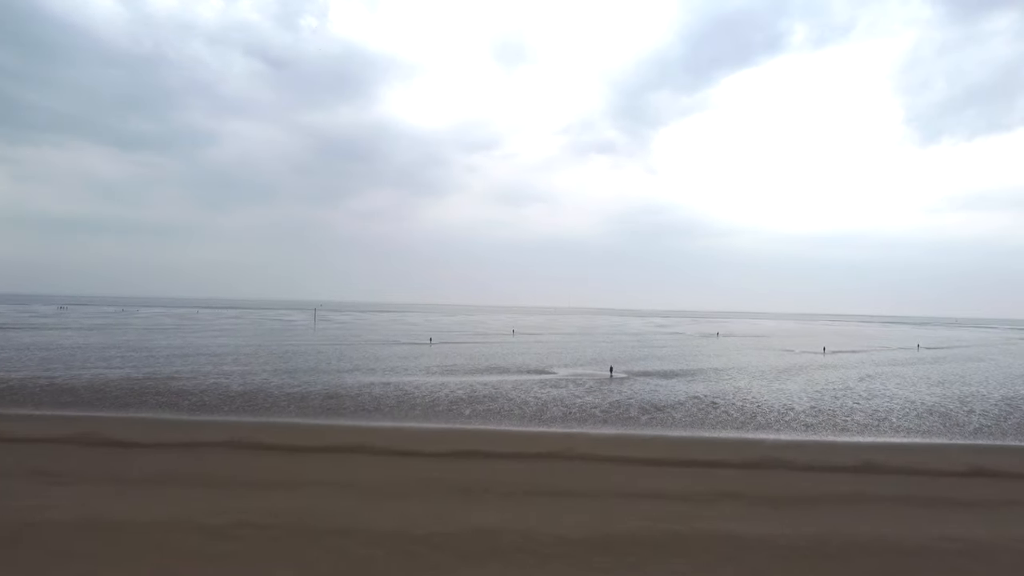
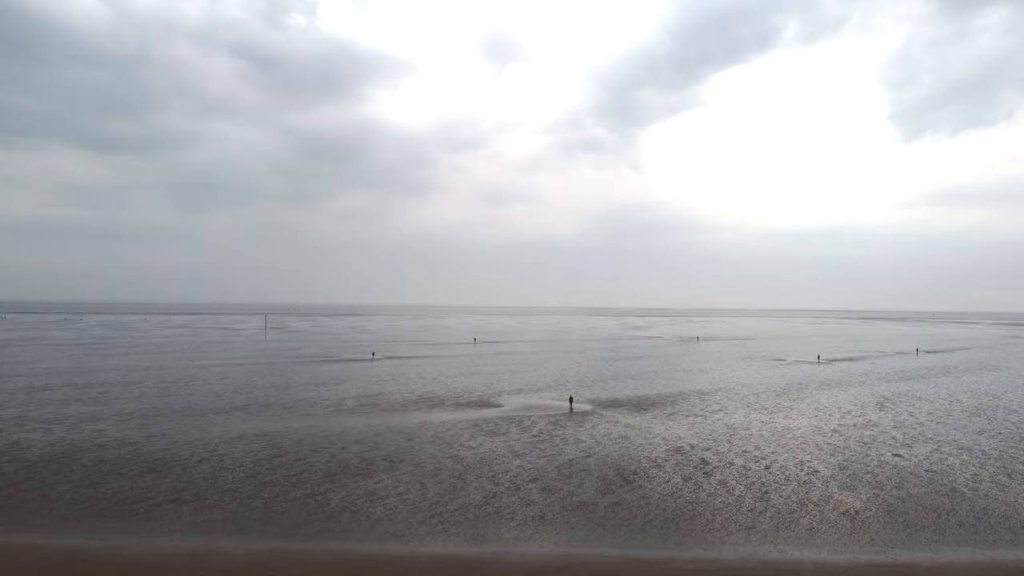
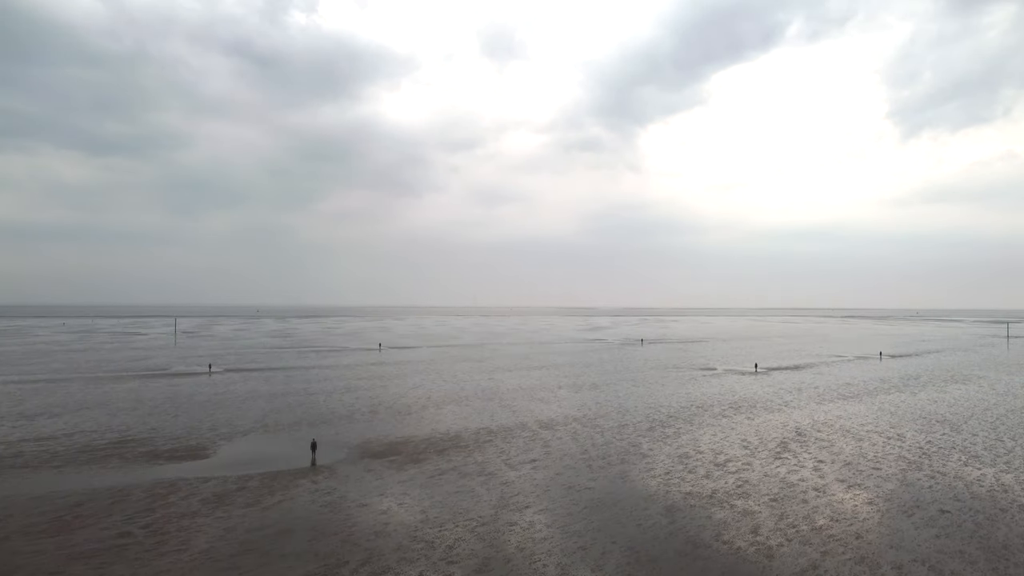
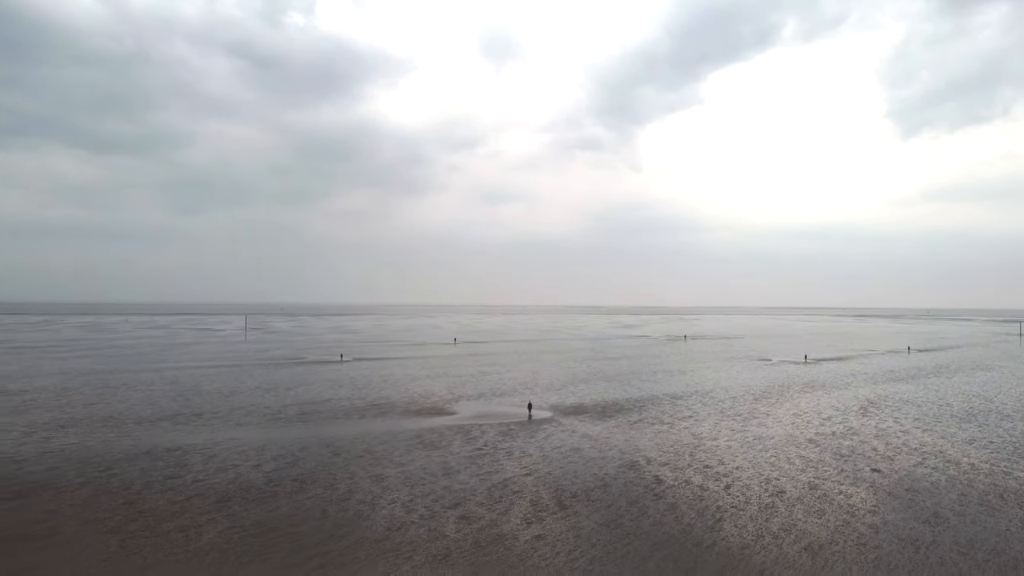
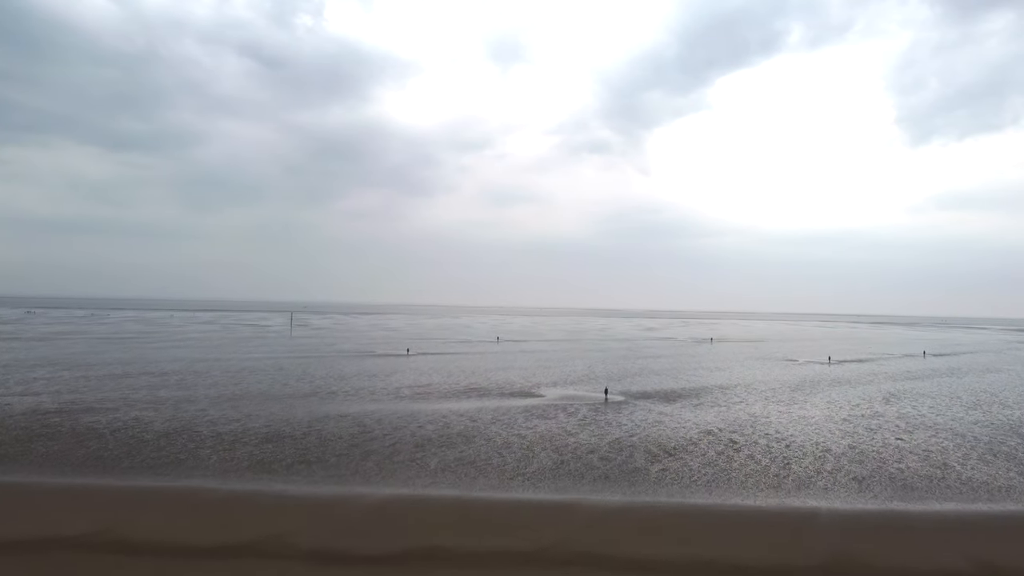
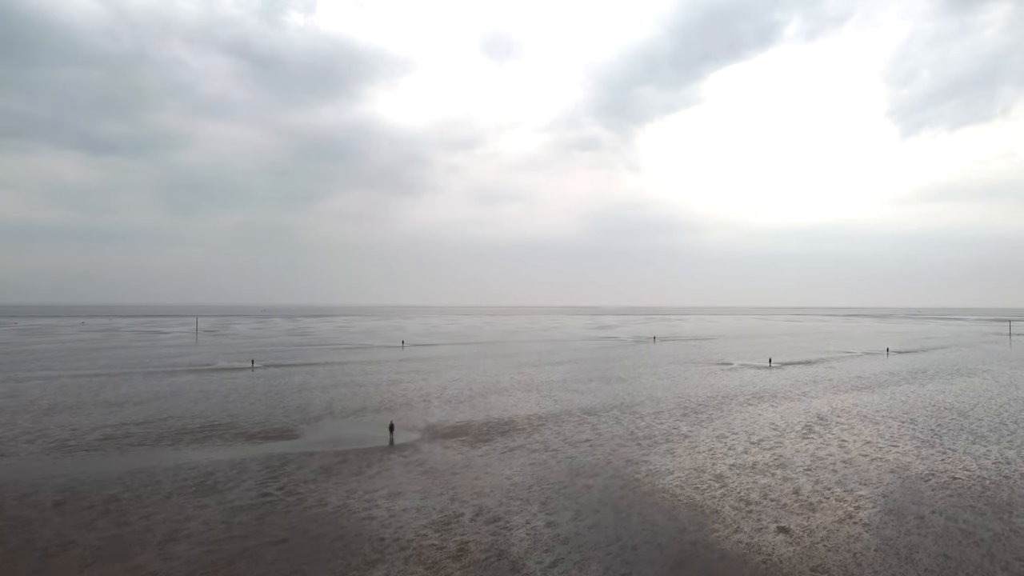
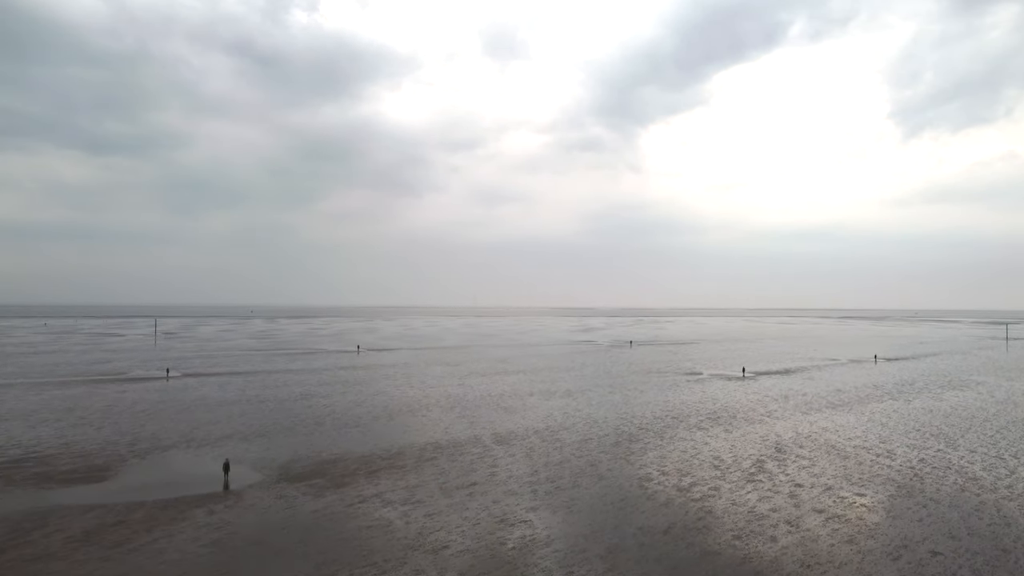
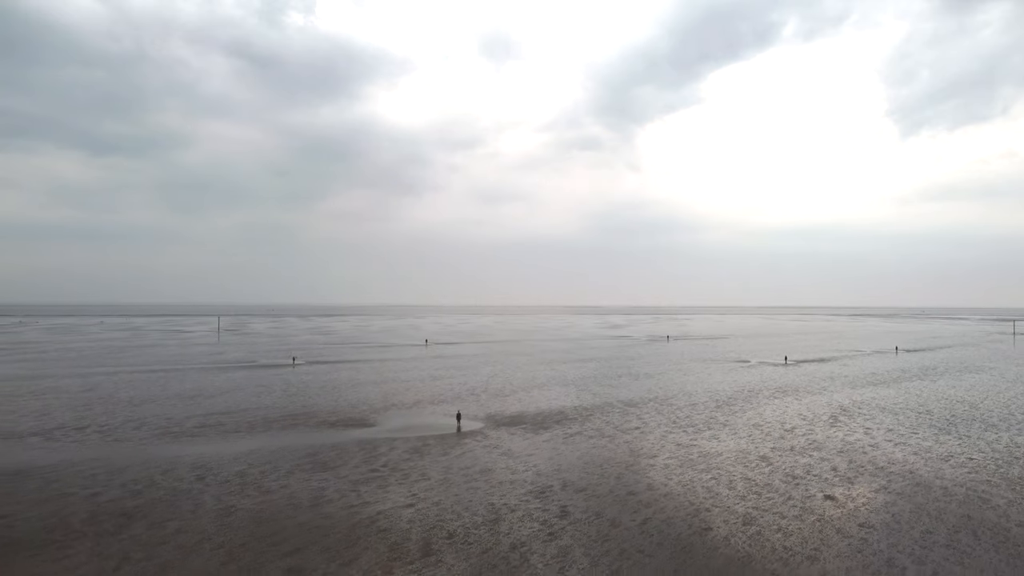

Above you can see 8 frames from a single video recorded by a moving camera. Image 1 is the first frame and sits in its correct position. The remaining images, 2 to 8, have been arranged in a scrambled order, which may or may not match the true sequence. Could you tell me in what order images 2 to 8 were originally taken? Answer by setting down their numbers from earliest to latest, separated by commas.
5, 2, 4, 8, 6, 3, 7
